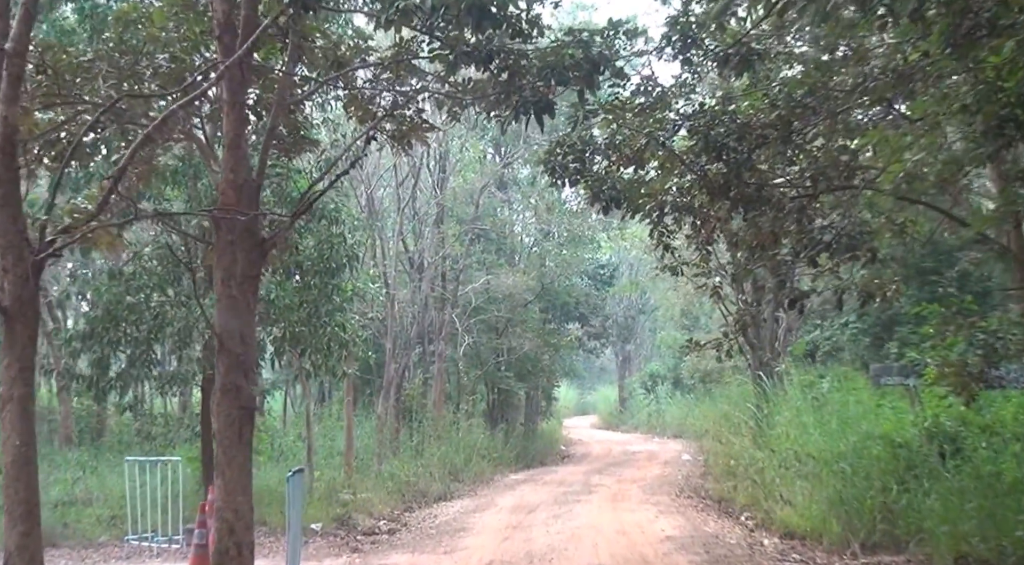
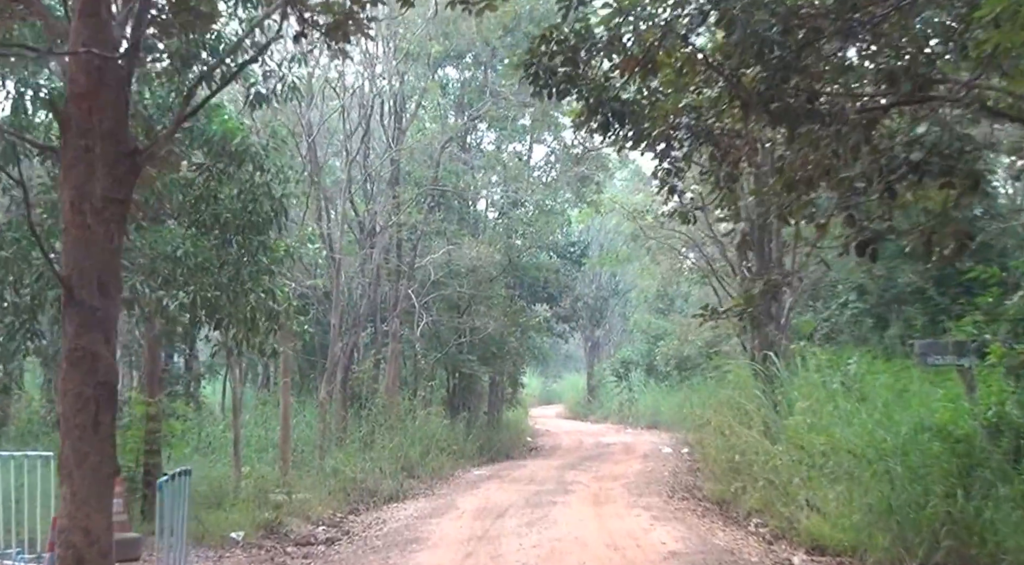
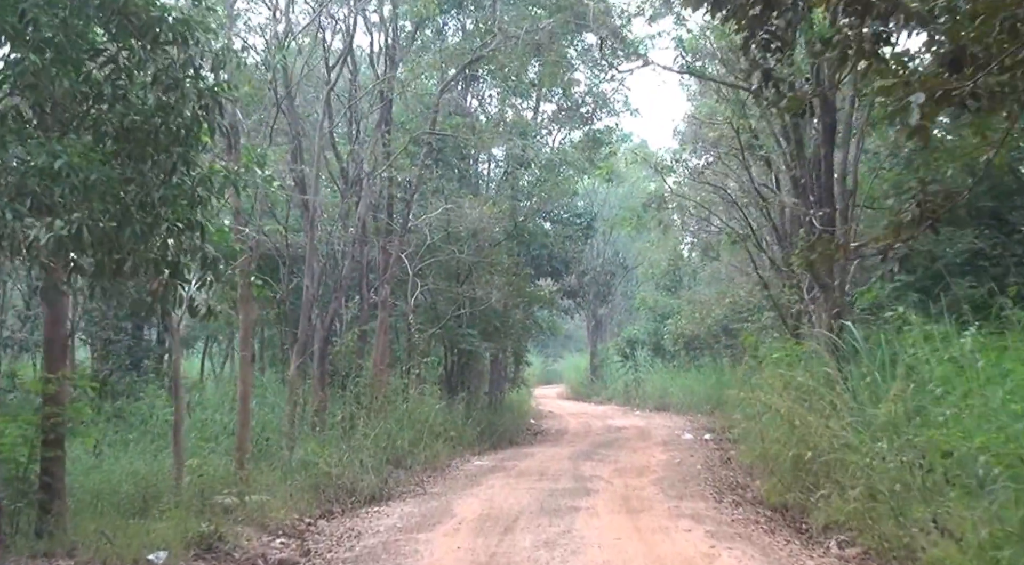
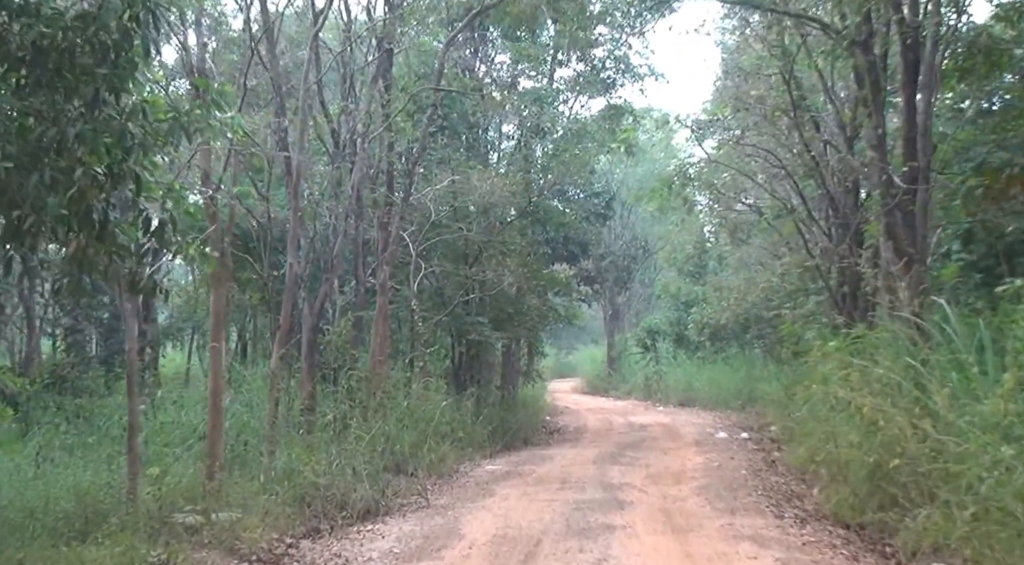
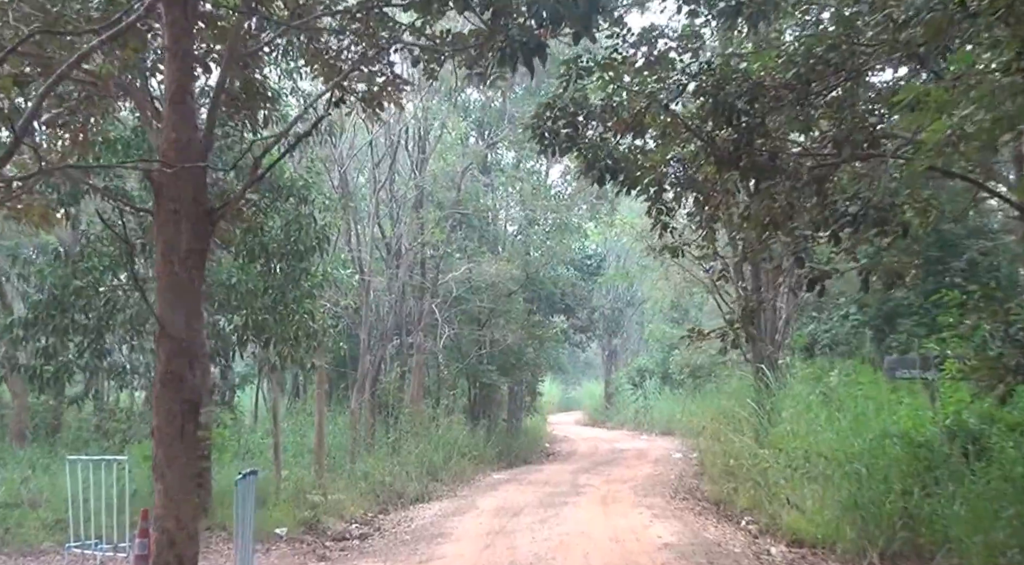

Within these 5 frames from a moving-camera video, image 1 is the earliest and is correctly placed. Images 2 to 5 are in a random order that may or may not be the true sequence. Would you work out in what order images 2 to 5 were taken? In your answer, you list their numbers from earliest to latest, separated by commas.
5, 2, 3, 4
